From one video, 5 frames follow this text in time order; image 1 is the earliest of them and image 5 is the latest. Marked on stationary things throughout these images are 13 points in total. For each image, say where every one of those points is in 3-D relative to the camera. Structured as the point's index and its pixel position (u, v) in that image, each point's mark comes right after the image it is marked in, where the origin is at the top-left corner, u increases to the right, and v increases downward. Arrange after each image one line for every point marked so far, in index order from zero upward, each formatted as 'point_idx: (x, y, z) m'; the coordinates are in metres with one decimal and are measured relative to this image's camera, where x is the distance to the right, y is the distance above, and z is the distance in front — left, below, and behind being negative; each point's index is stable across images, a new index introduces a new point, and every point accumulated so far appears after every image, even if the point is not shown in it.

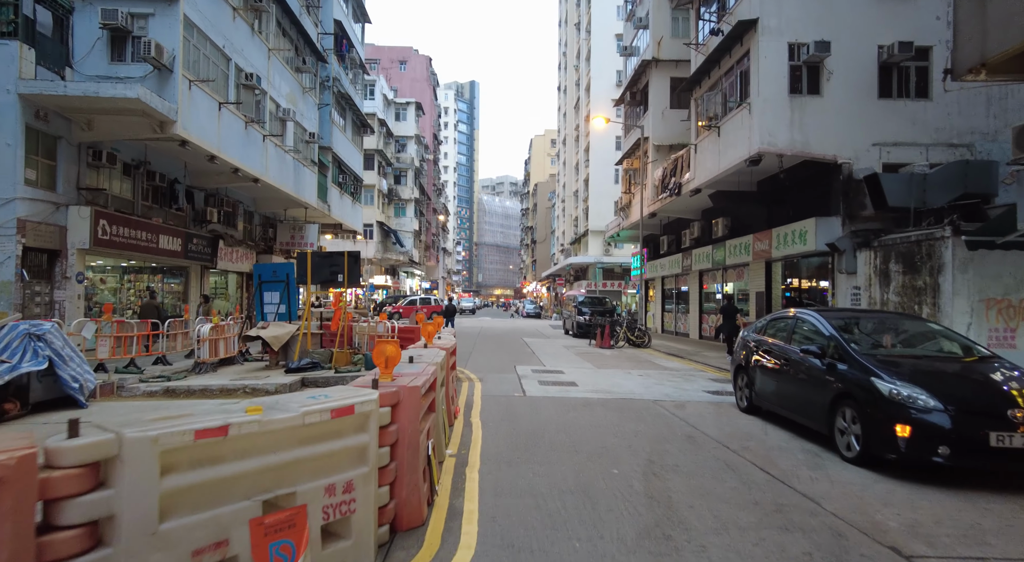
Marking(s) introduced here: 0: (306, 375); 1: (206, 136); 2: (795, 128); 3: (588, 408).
0: (-4.3, -2.0, +11.5) m
1: (-8.2, +3.8, +14.7) m
2: (+7.2, +3.9, +14.1) m
3: (+1.1, -1.8, +7.9) m
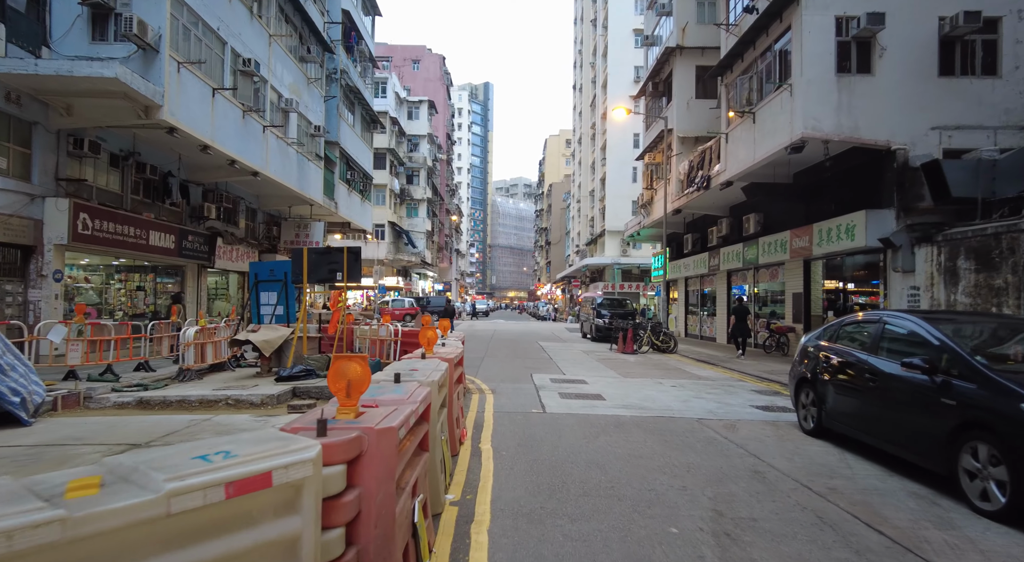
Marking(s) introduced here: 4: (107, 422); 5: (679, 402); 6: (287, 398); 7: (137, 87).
0: (-4.0, -1.9, +10.3) m
1: (-7.8, +3.9, +13.7) m
2: (+7.6, +3.9, +12.6) m
3: (+1.3, -1.8, +6.6) m
4: (-5.2, -1.8, +7.1) m
5: (+2.6, -1.9, +8.7) m
6: (-4.0, -2.1, +9.7) m
7: (-7.7, +4.0, +11.3) m
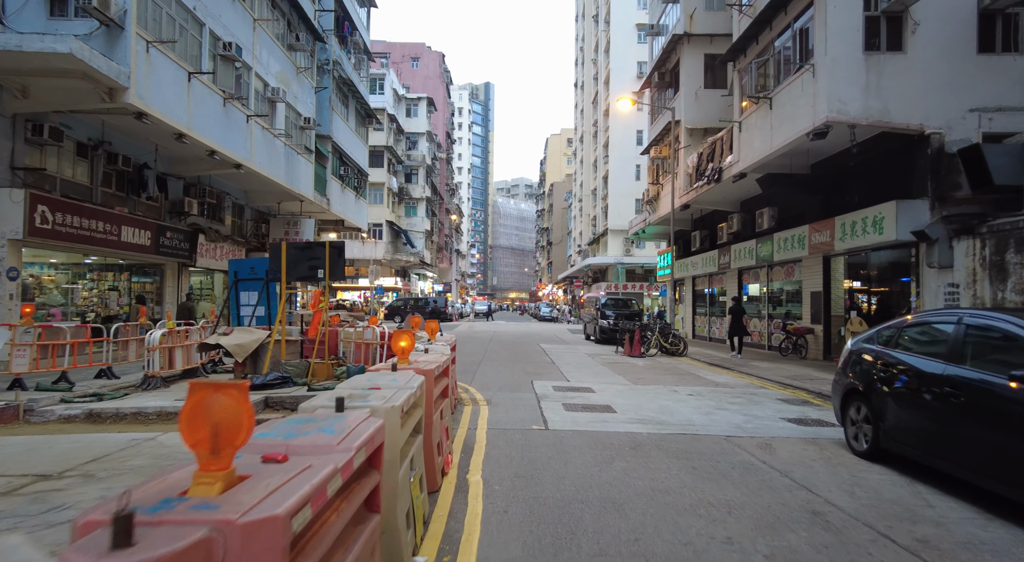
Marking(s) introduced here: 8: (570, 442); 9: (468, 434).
0: (-4.1, -1.9, +9.2) m
1: (-7.9, +3.9, +12.6) m
2: (+7.6, +4.0, +11.6) m
3: (+1.3, -1.7, +5.5) m
4: (-5.3, -1.8, +6.1) m
5: (+2.6, -1.9, +7.6) m
6: (-4.0, -2.0, +8.7) m
7: (-7.7, +4.0, +10.3) m
8: (+0.6, -1.7, +5.9) m
9: (-0.5, -1.7, +6.1) m
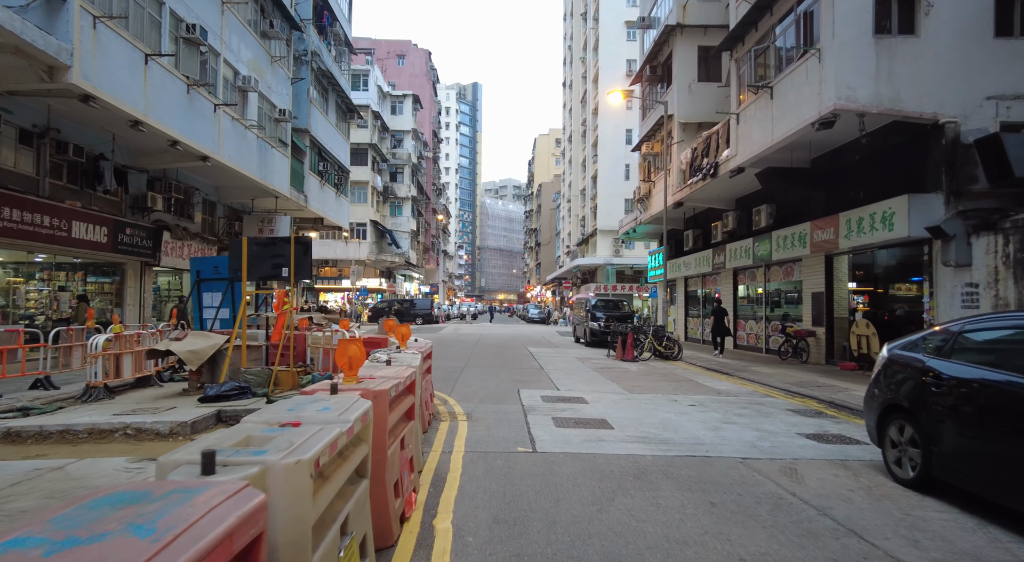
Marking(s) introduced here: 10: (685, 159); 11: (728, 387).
0: (-4.3, -1.9, +8.2) m
1: (-8.2, +3.9, +11.5) m
2: (+7.3, +4.0, +10.8) m
3: (+1.1, -1.7, +4.6) m
4: (-5.4, -1.7, +5.0) m
5: (+2.4, -1.8, +6.8) m
6: (-4.2, -2.0, +7.6) m
7: (-8.0, +4.0, +9.2) m
8: (+0.5, -1.7, +5.0) m
9: (-0.7, -1.7, +5.2) m
10: (+6.1, +4.3, +19.3) m
11: (+4.3, -2.1, +10.9) m
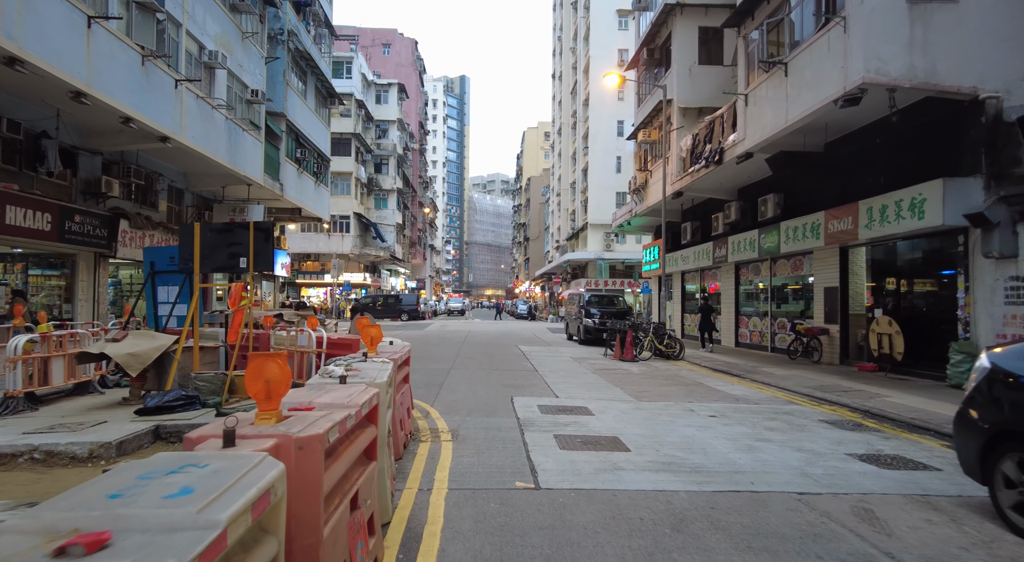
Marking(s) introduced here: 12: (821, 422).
0: (-4.4, -1.8, +6.9) m
1: (-8.3, +4.1, +10.1) m
2: (+7.1, +4.1, +9.7) m
3: (+1.1, -1.6, +3.4) m
4: (-5.5, -1.7, +3.7) m
5: (+2.3, -1.7, +5.6) m
6: (-4.3, -1.9, +6.3) m
7: (-8.1, +4.2, +7.8) m
8: (+0.4, -1.6, +3.8) m
9: (-0.7, -1.6, +4.0) m
10: (+5.7, +4.4, +18.2) m
11: (+4.1, -1.9, +9.8) m
12: (+4.1, -1.9, +7.3) m
